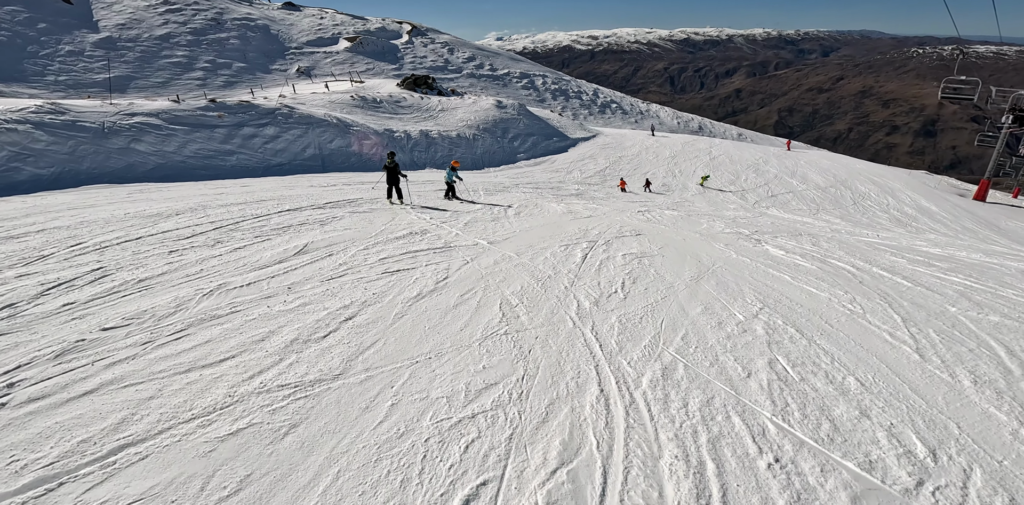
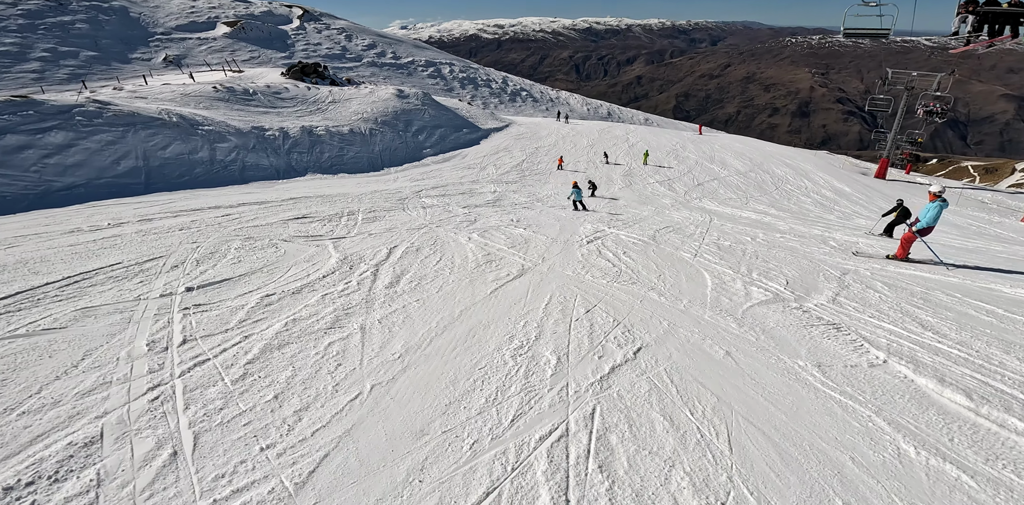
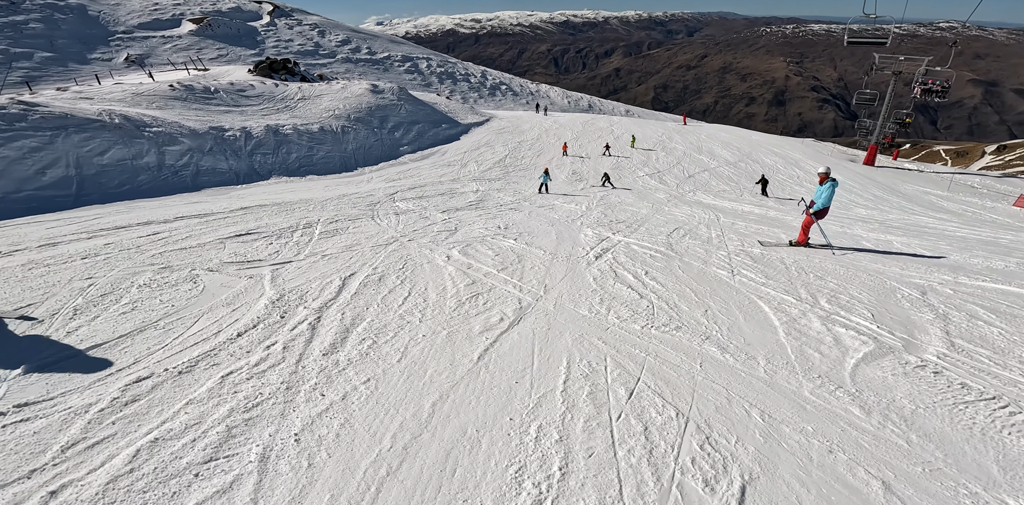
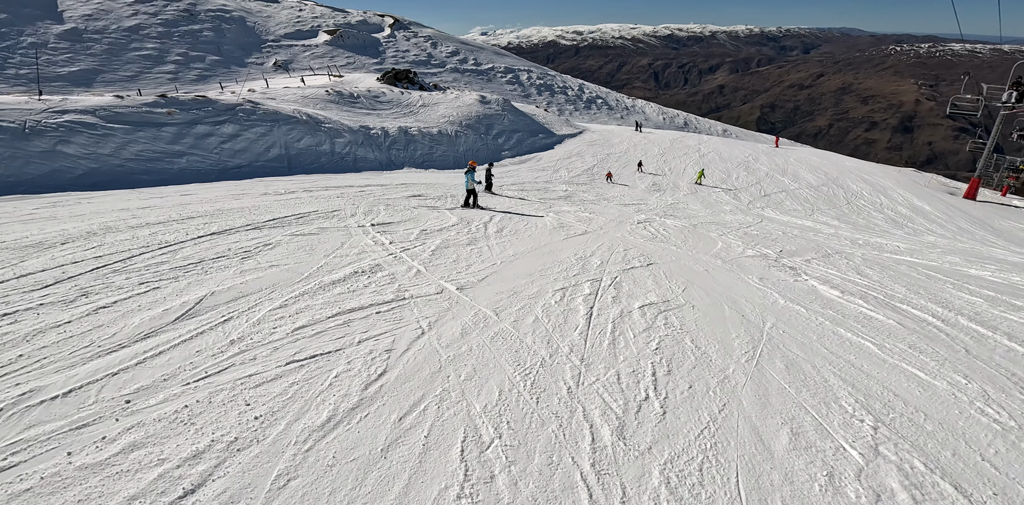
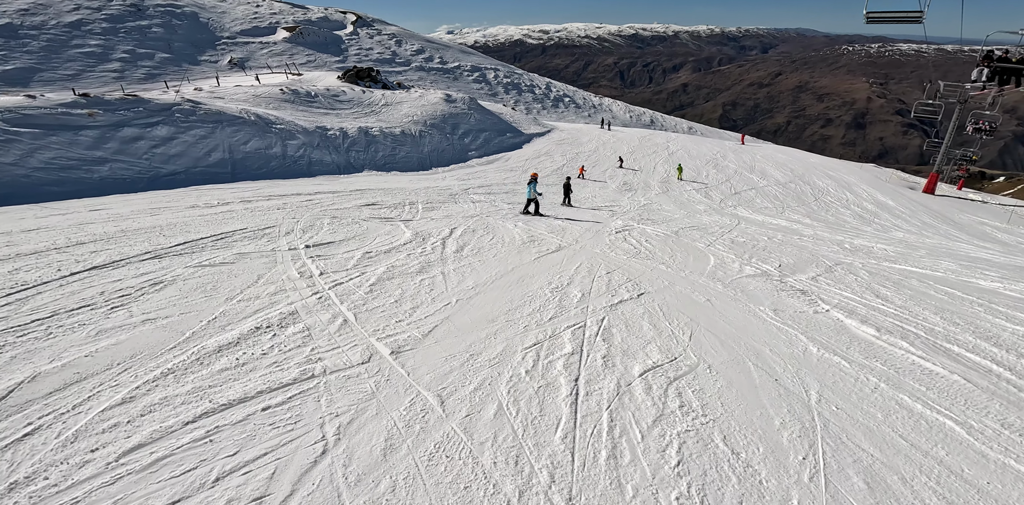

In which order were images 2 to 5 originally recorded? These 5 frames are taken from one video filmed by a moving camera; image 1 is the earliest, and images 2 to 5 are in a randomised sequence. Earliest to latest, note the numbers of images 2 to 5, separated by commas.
4, 5, 2, 3
